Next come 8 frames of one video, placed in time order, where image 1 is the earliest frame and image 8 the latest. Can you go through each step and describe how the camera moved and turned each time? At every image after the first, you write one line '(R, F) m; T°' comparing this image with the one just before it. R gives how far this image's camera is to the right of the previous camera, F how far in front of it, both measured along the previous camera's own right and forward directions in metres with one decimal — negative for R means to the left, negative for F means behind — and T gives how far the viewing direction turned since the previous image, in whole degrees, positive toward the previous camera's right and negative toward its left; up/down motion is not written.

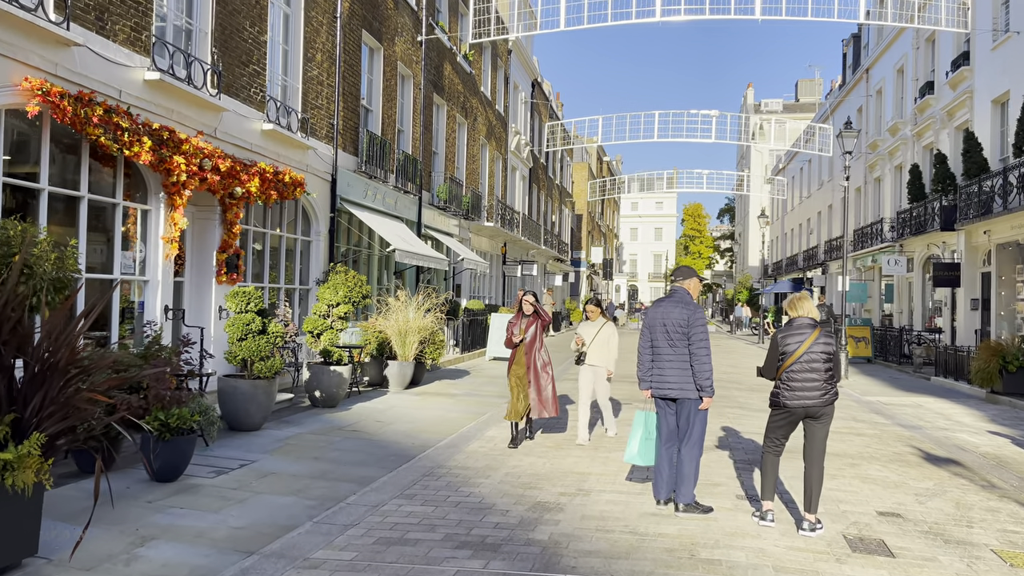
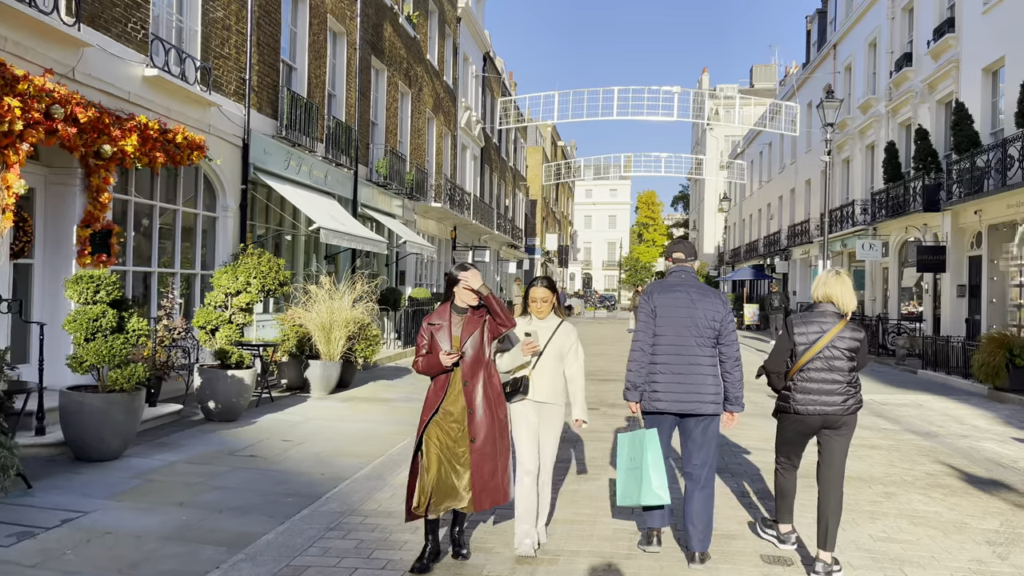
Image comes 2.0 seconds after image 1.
(+0.1, +1.9) m; +3°
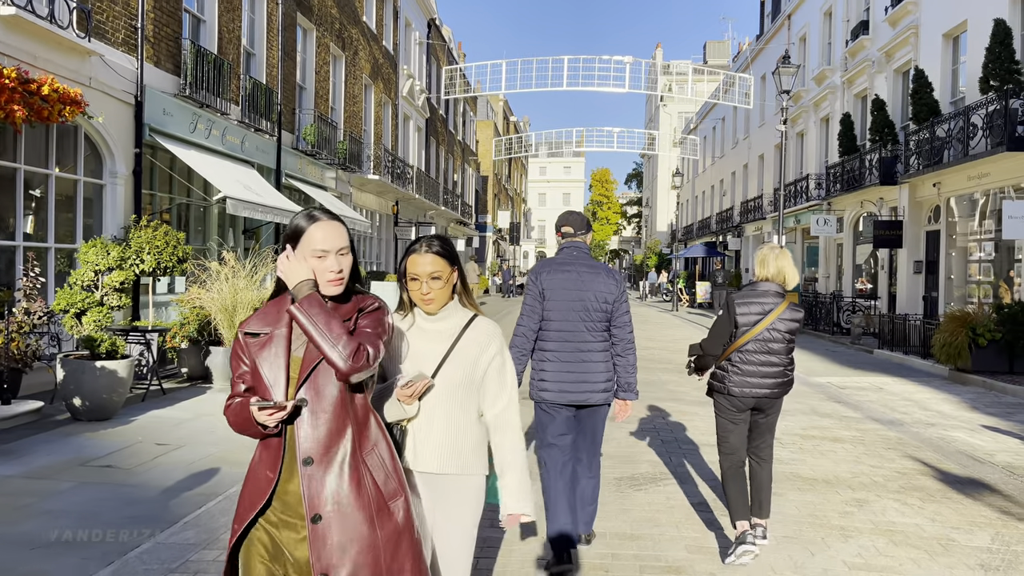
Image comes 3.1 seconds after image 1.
(+0.3, +1.1) m; +3°
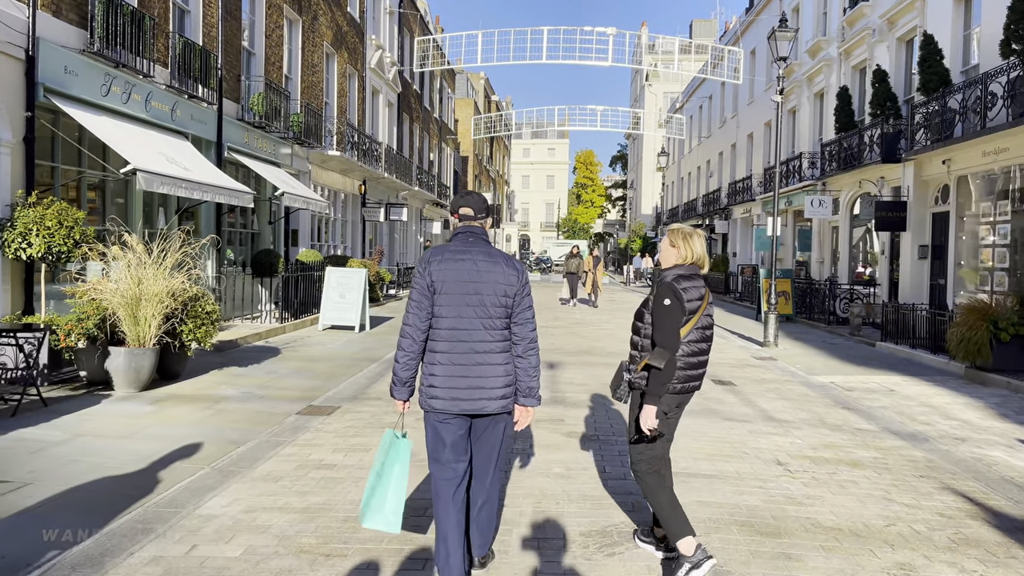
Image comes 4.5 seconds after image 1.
(+0.3, +1.4) m; +1°
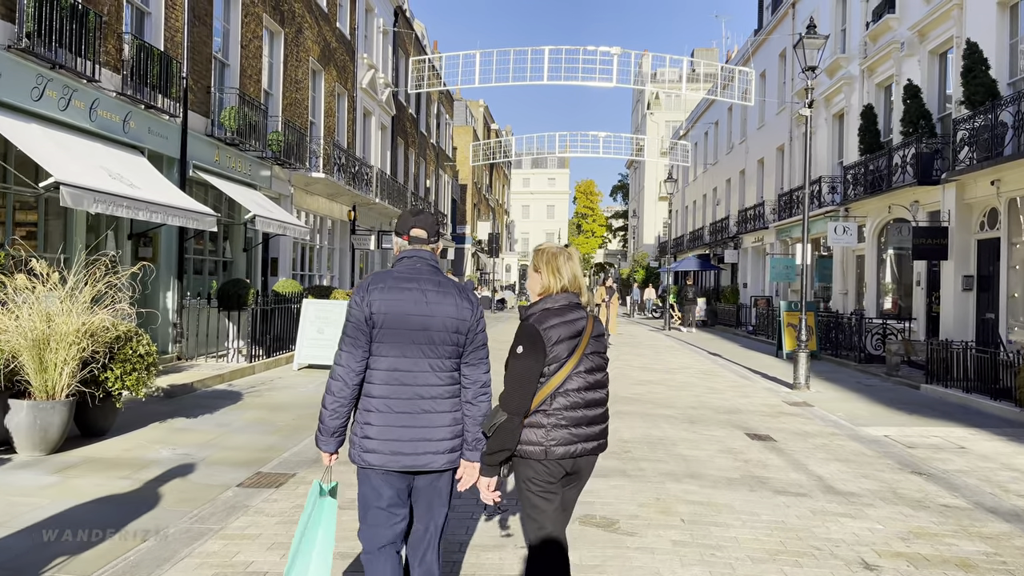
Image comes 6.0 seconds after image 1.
(0.0, +1.5) m; 0°
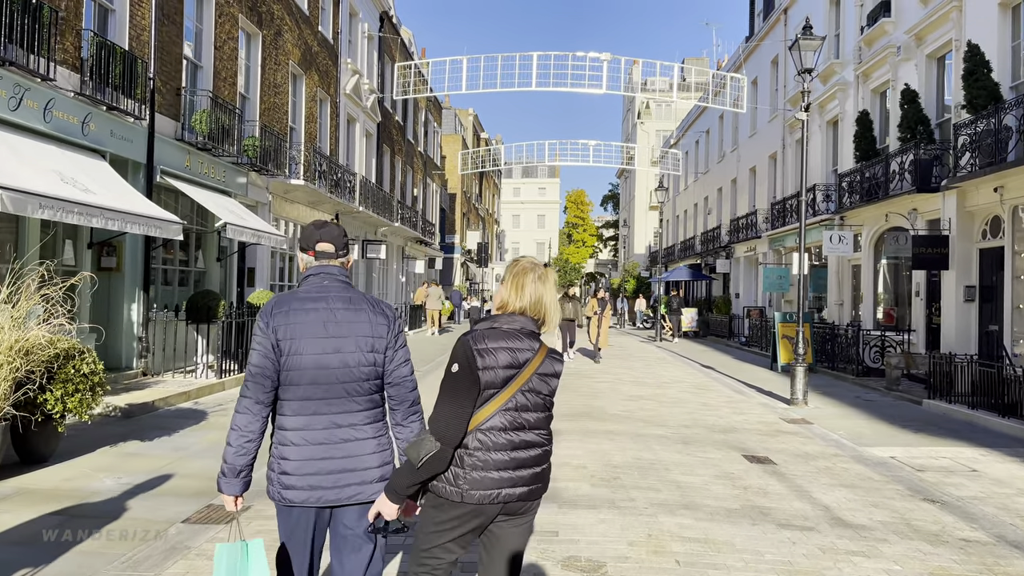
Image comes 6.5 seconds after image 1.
(+0.1, +0.6) m; +1°
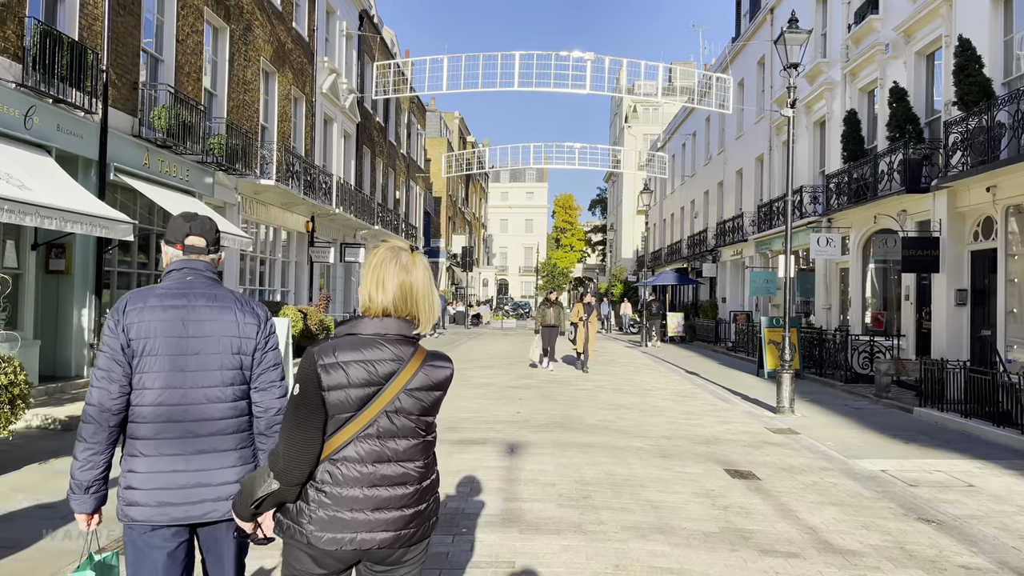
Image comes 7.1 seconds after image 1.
(+0.2, +0.5) m; +1°
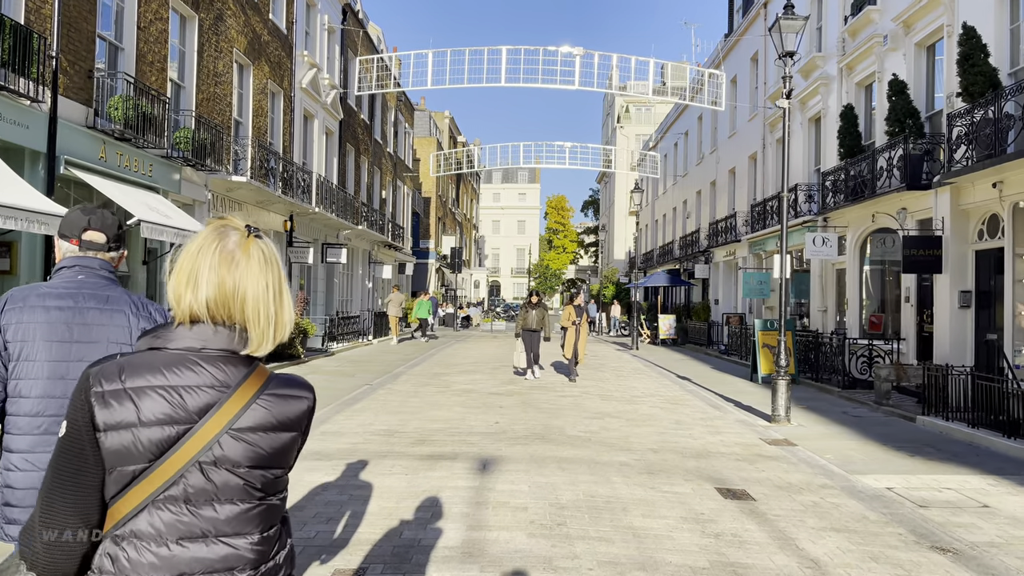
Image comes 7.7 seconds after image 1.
(+0.2, +0.7) m; 0°
